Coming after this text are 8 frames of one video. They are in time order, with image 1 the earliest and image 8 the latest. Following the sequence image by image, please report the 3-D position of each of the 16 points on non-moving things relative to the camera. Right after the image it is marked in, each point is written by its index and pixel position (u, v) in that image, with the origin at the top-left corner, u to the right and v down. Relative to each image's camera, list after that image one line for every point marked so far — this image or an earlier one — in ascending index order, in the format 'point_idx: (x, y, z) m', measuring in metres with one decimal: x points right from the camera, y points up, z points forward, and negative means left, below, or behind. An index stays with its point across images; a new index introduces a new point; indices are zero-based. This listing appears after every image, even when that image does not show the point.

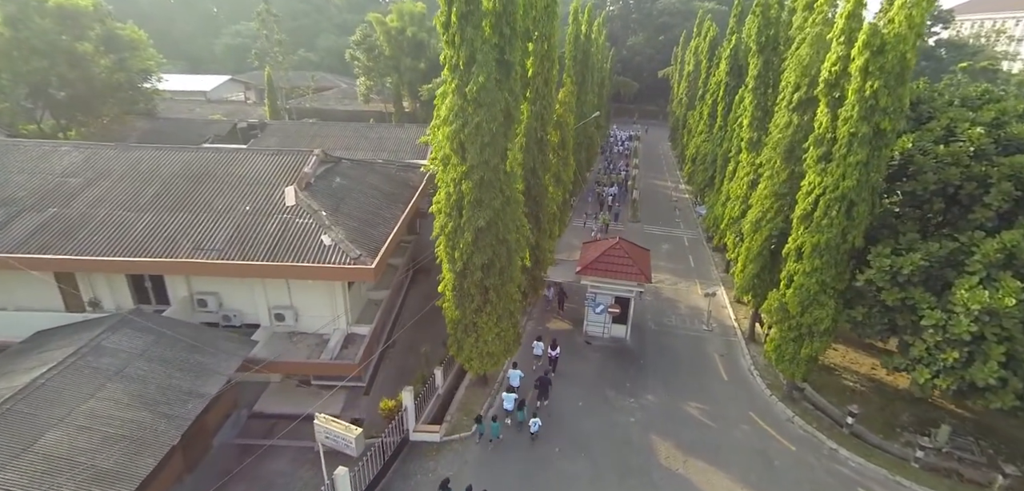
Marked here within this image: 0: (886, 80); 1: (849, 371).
0: (+7.0, +3.1, +9.0) m
1: (+9.6, -3.5, +13.9) m
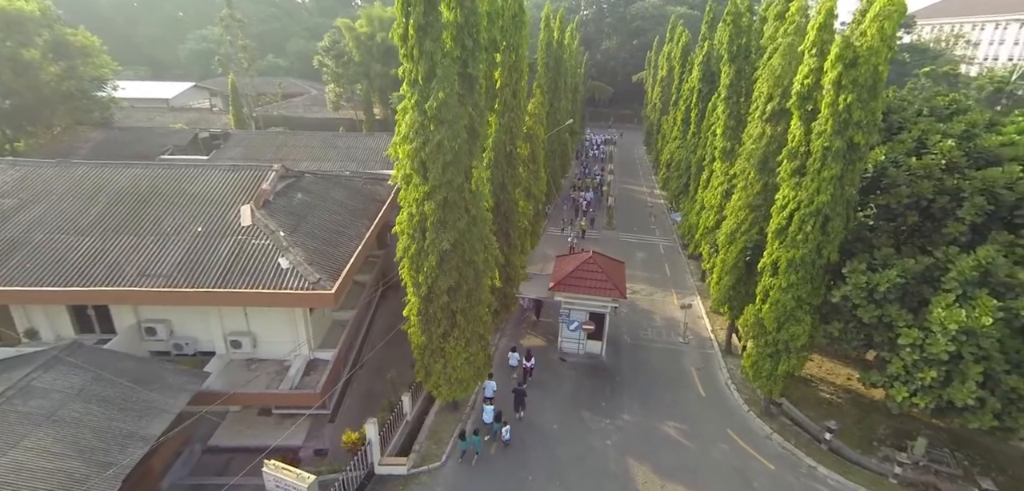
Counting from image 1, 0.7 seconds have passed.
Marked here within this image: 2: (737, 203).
0: (+6.3, +2.8, +8.8) m
1: (+8.8, -3.8, +13.7) m
2: (+6.1, +1.2, +13.2) m
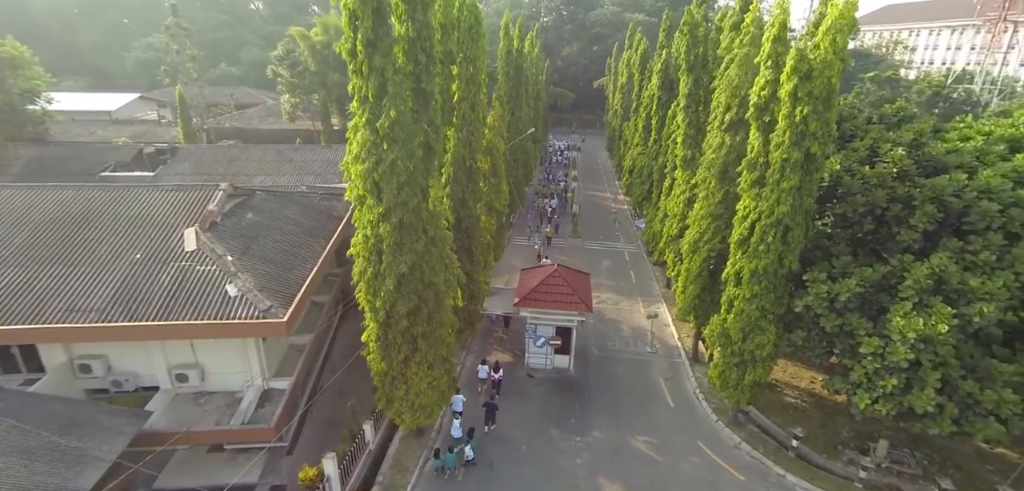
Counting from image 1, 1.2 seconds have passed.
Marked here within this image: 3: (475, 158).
0: (+5.5, +2.6, +8.9) m
1: (+7.9, -4.0, +13.9) m
2: (+5.1, +0.9, +13.2) m
3: (-0.9, +2.1, +12.0) m
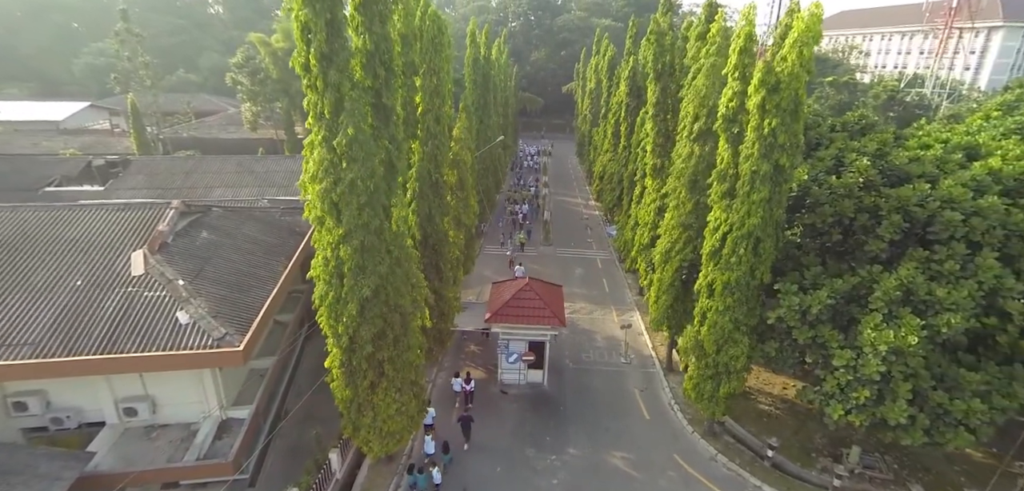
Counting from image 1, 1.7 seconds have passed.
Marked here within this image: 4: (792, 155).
0: (+4.9, +2.3, +8.9) m
1: (+7.2, -4.2, +13.9) m
2: (+4.3, +0.6, +13.2) m
3: (-1.7, +1.7, +11.6) m
4: (+5.3, +1.7, +9.2) m
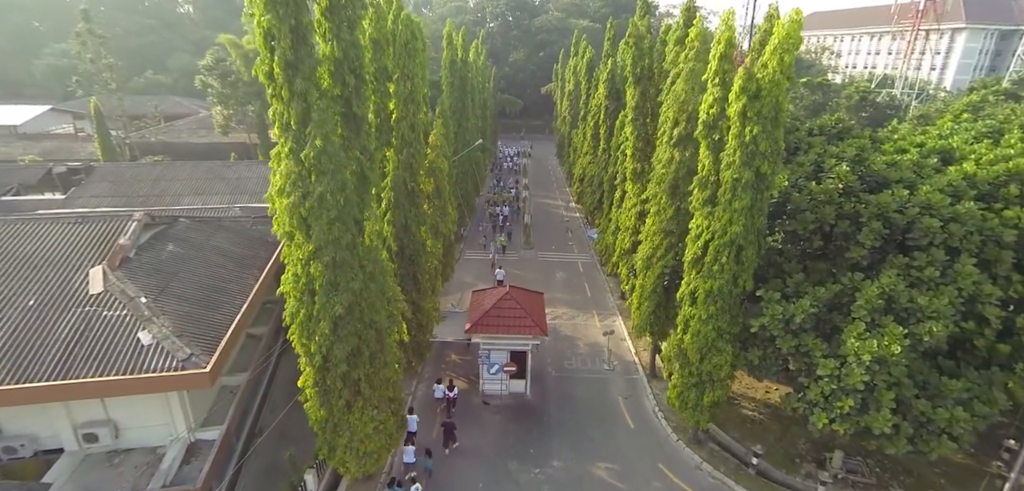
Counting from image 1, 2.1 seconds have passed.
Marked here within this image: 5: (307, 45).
0: (+4.5, +2.2, +8.8) m
1: (+6.7, -4.3, +13.9) m
2: (+3.7, +0.5, +13.0) m
3: (-2.2, +1.5, +11.3) m
4: (+4.9, +1.6, +9.1) m
5: (-3.0, +3.0, +7.2) m
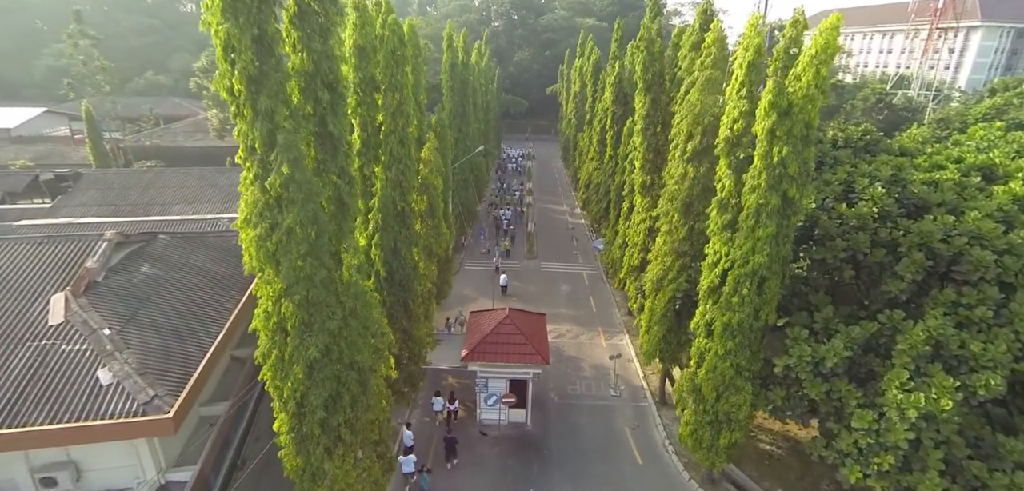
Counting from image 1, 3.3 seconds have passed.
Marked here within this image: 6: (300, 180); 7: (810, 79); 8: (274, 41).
0: (+4.5, +1.6, +7.8) m
1: (+6.7, -4.9, +12.9) m
2: (+3.7, -0.1, +12.1) m
3: (-2.2, +1.0, +10.4) m
4: (+4.8, +1.0, +8.1) m
5: (-3.1, +2.4, +6.3) m
6: (-2.8, +0.9, +6.5) m
7: (+4.5, +2.6, +7.4) m
8: (-3.1, +2.6, +6.3) m
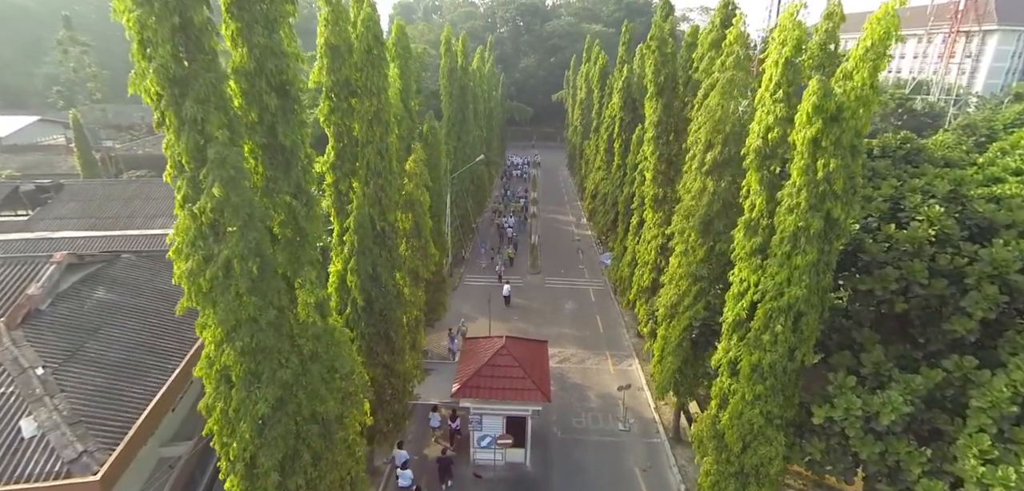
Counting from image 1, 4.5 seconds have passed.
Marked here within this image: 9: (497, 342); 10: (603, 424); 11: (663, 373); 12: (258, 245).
0: (+4.3, +1.2, +6.5) m
1: (+6.6, -5.4, +11.5) m
2: (+3.6, -0.5, +10.8) m
3: (-2.3, +0.5, +9.2) m
4: (+4.7, +0.6, +6.8) m
5: (-3.2, +2.0, +5.1) m
6: (-3.0, +0.5, +5.3) m
7: (+4.4, +2.1, +6.2) m
8: (-3.2, +2.2, +5.1) m
9: (-0.3, -2.3, +11.8) m
10: (+2.5, -4.8, +13.2) m
11: (+3.5, -3.0, +11.3) m
12: (-2.9, 0.0, +5.6) m
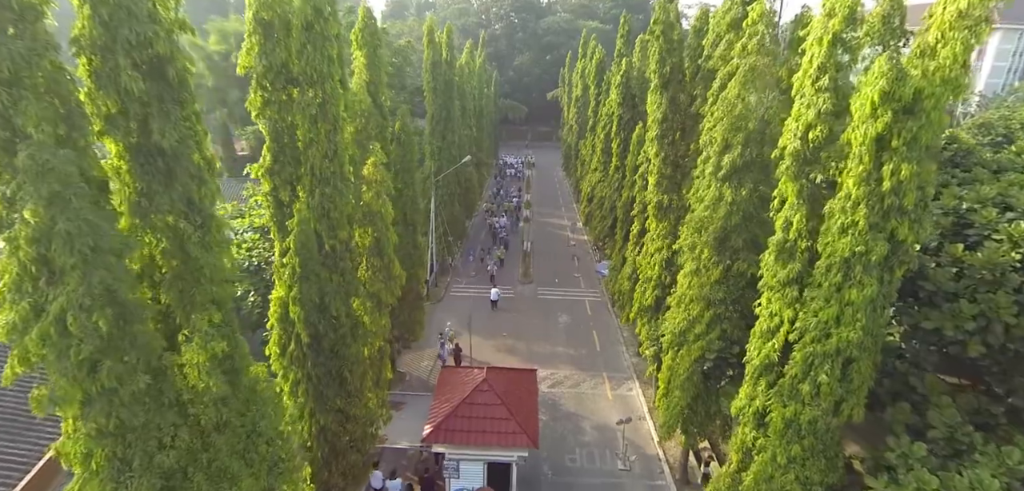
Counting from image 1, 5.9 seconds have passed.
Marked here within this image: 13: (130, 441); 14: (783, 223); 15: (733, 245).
0: (+4.0, +0.9, +4.9) m
1: (+6.3, -5.7, +9.9) m
2: (+3.3, -0.9, +9.2) m
3: (-2.7, +0.2, +7.5) m
4: (+4.4, +0.2, +5.2) m
5: (-3.5, +1.7, +3.5) m
6: (-3.3, +0.1, +3.7) m
7: (+4.0, +1.8, +4.6) m
8: (-3.5, +1.9, +3.5) m
9: (-0.7, -2.6, +10.1) m
10: (+2.1, -5.2, +11.7) m
11: (+3.2, -3.3, +9.8) m
12: (-3.2, -0.3, +4.0) m
13: (-3.4, -1.7, +4.4) m
14: (+3.5, +0.3, +6.4) m
15: (+3.8, 0.0, +8.3) m
